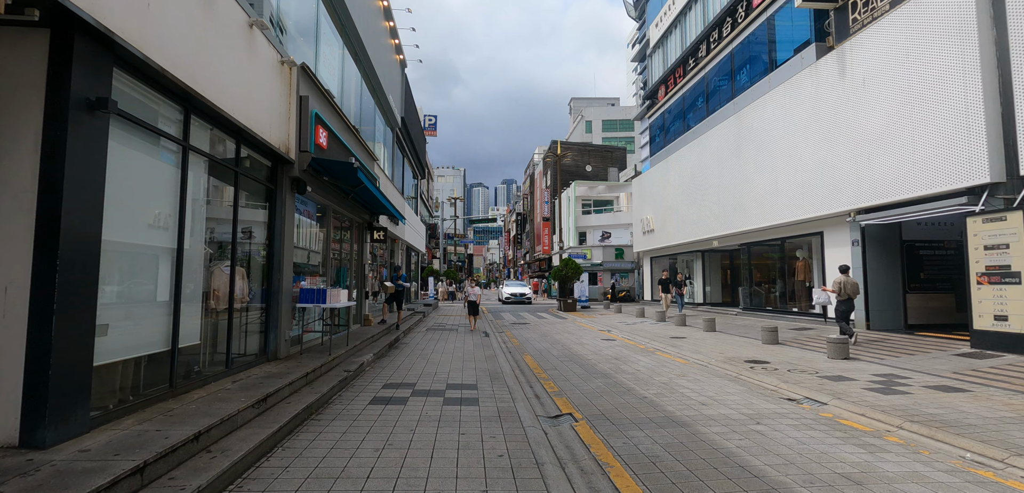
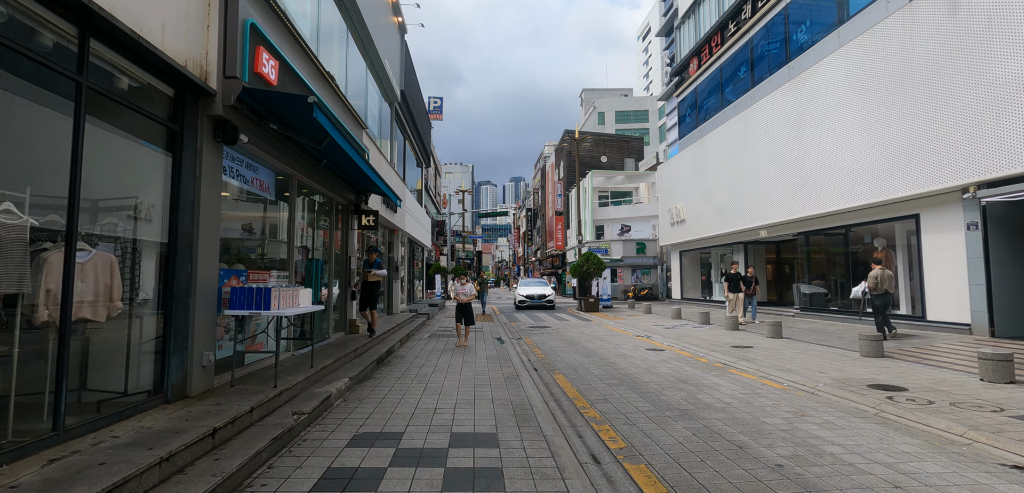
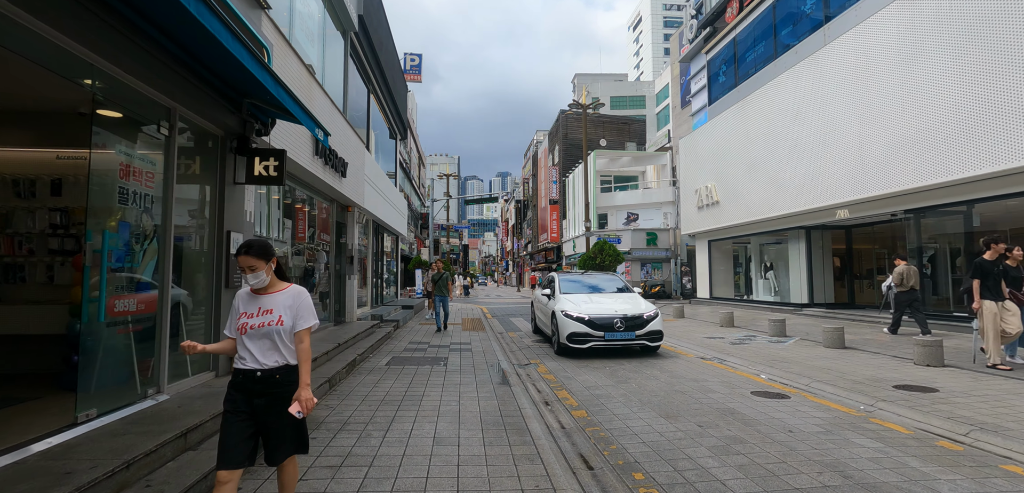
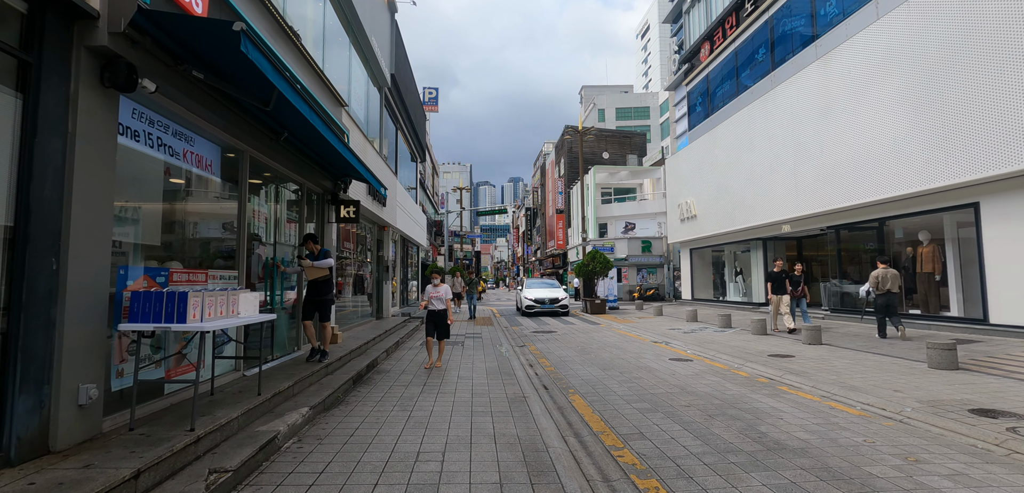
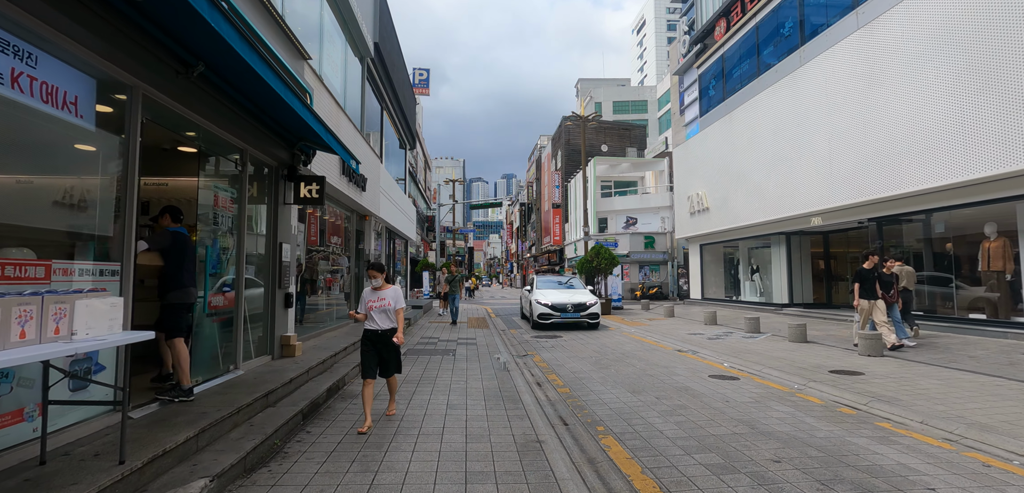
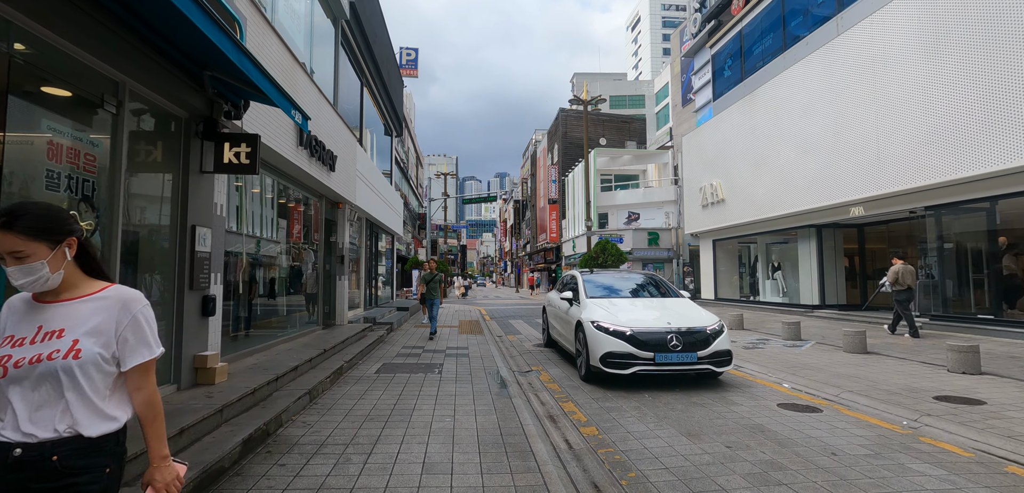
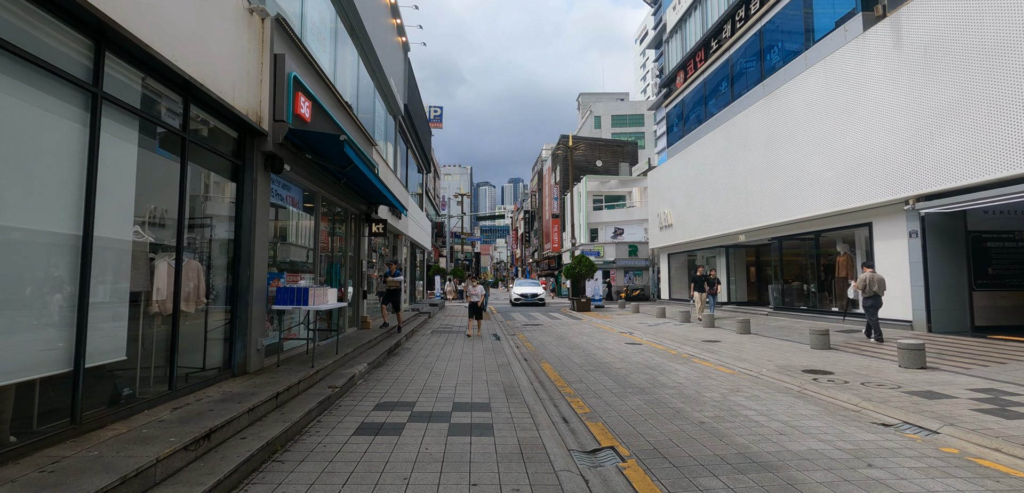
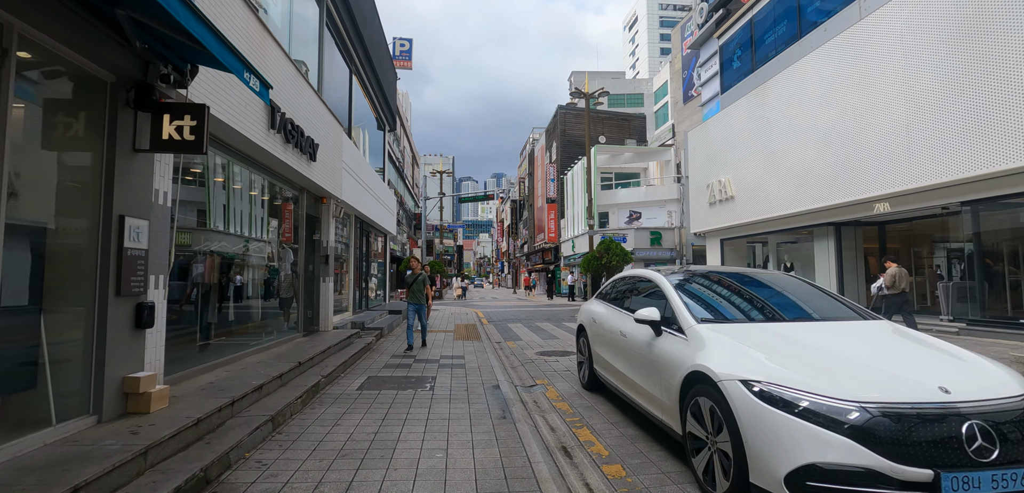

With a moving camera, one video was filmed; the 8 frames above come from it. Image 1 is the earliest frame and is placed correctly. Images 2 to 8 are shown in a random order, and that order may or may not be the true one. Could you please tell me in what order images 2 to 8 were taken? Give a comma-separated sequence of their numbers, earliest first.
7, 2, 4, 5, 3, 6, 8
